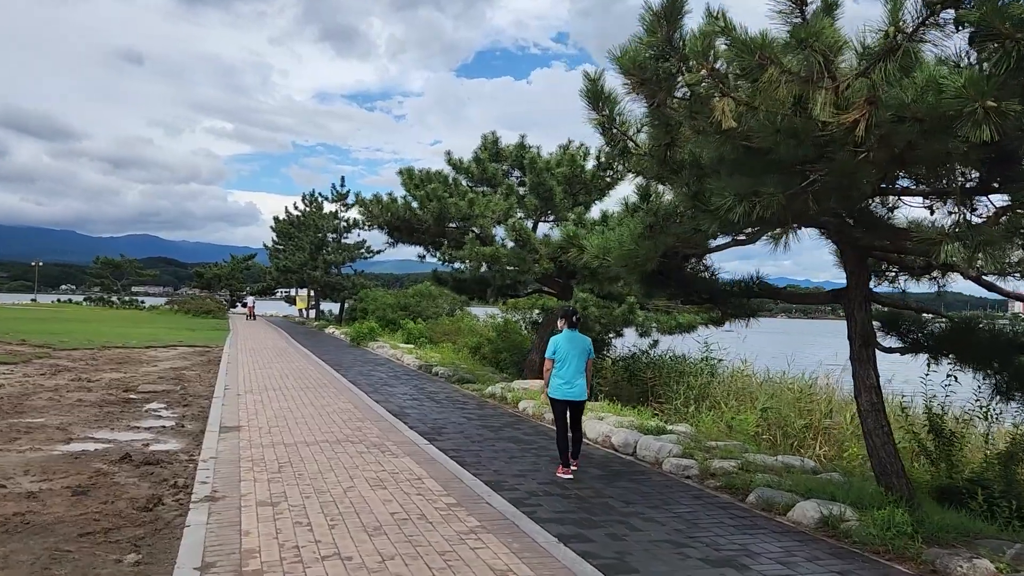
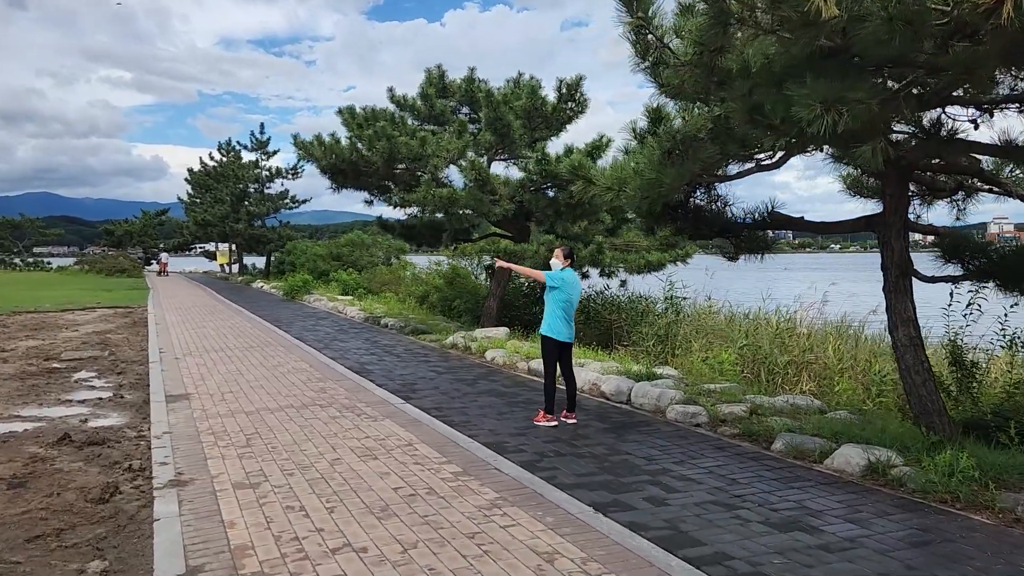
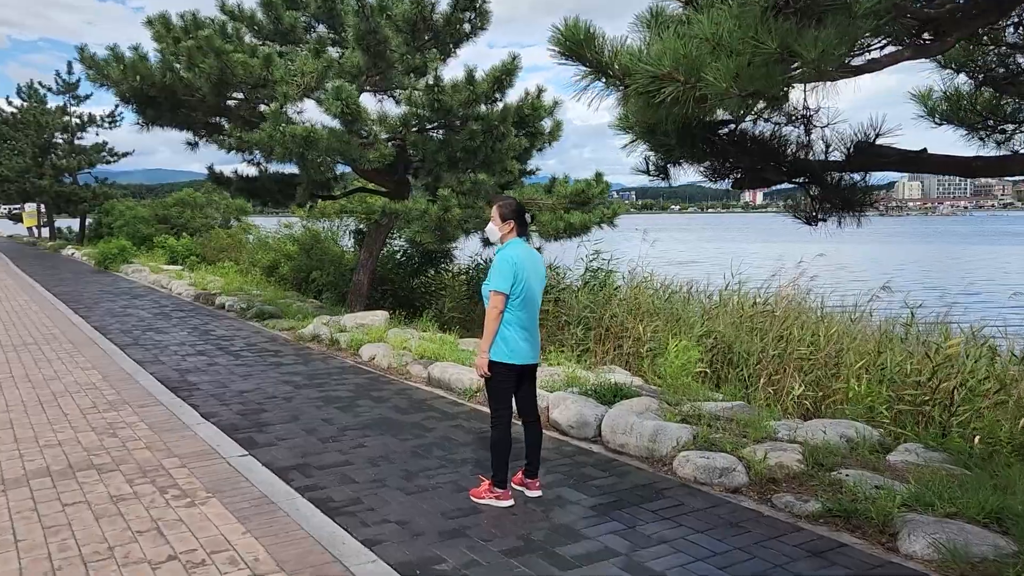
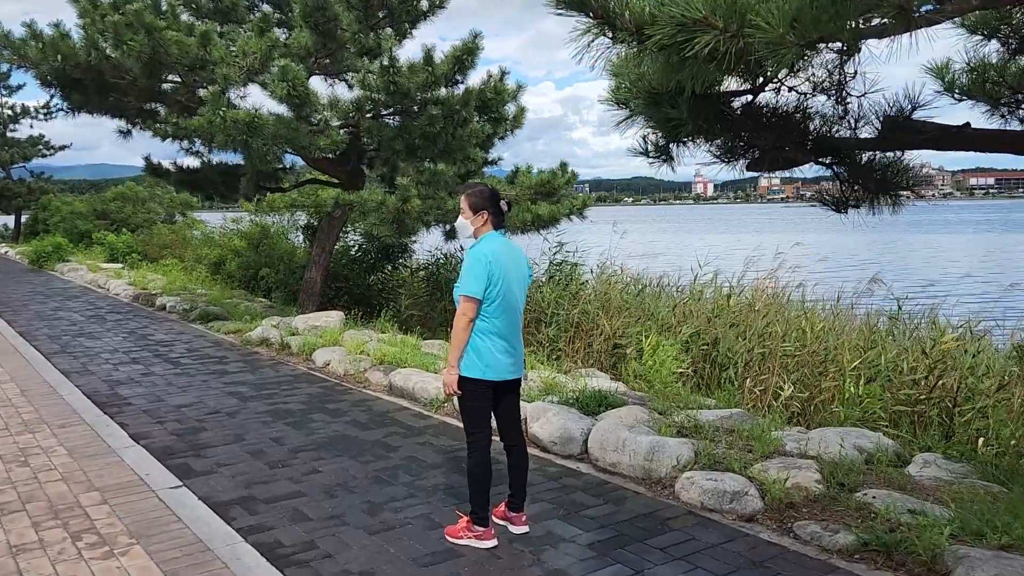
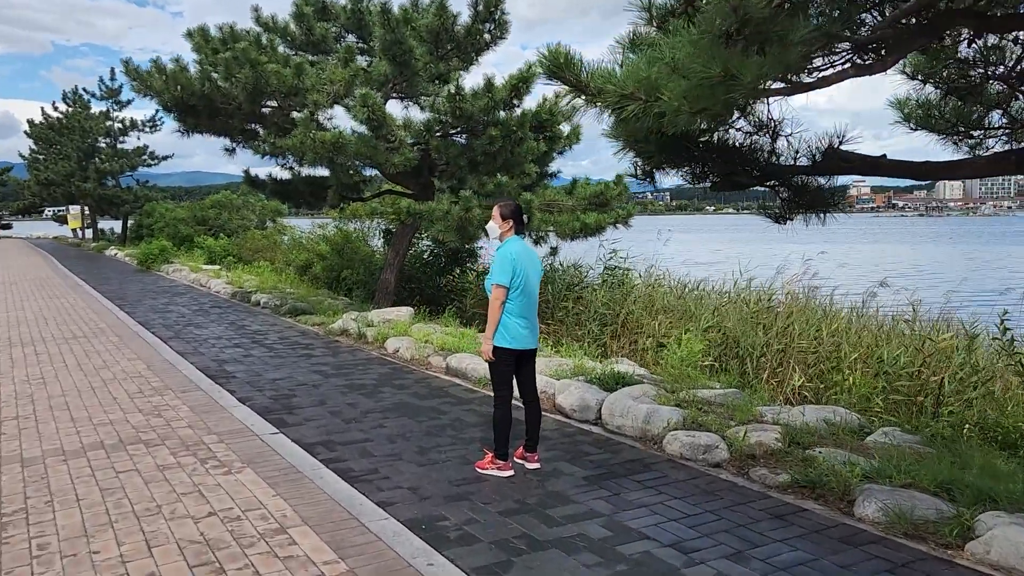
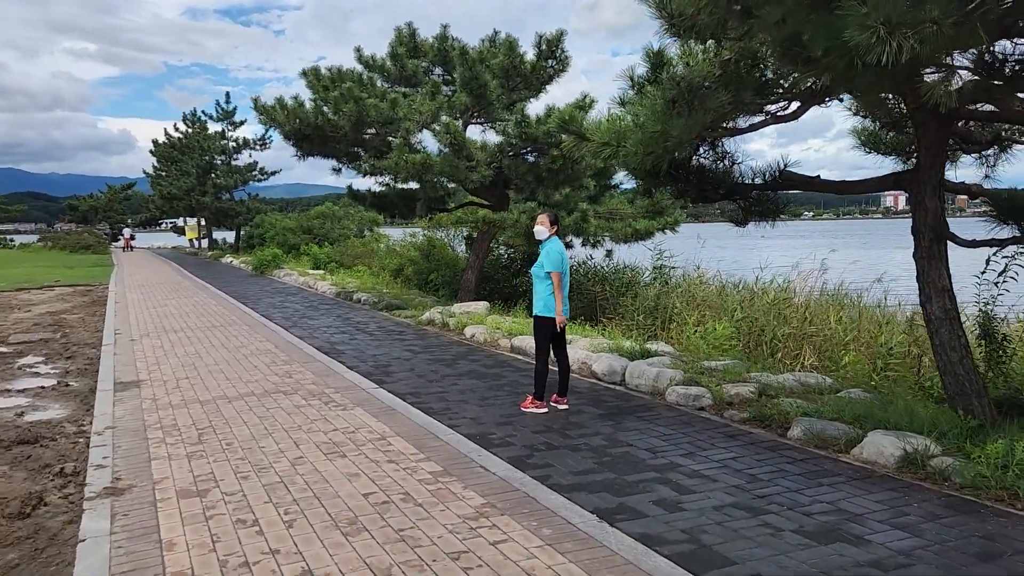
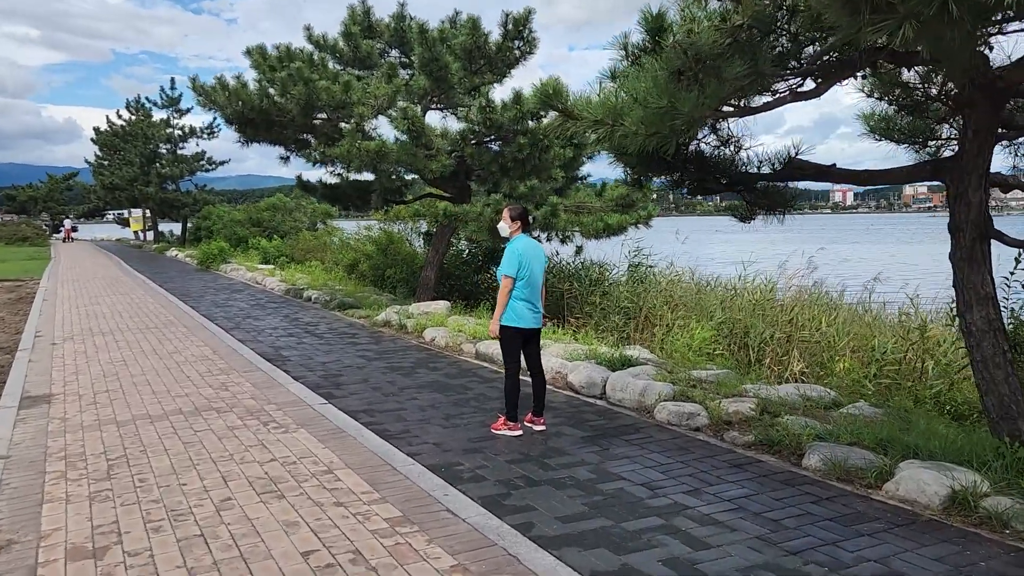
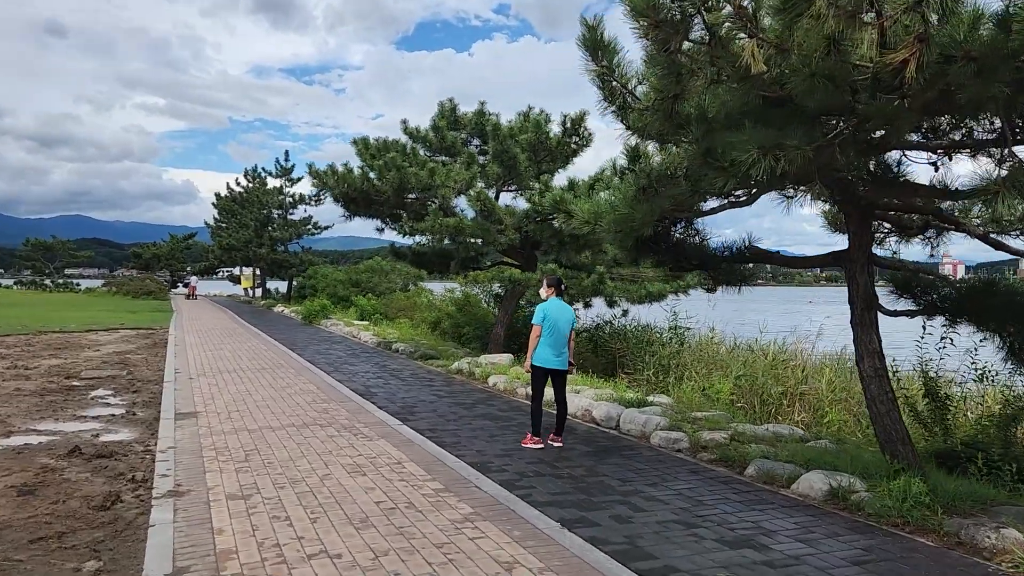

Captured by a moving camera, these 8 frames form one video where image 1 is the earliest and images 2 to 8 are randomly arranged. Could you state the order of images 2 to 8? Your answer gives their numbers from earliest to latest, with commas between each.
8, 2, 6, 7, 5, 3, 4
